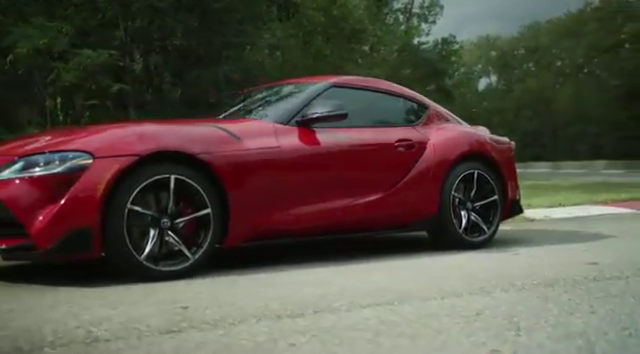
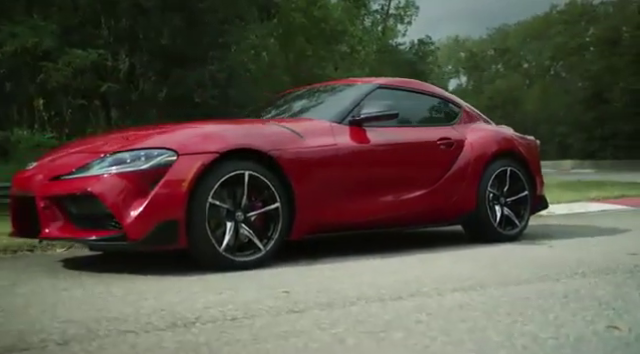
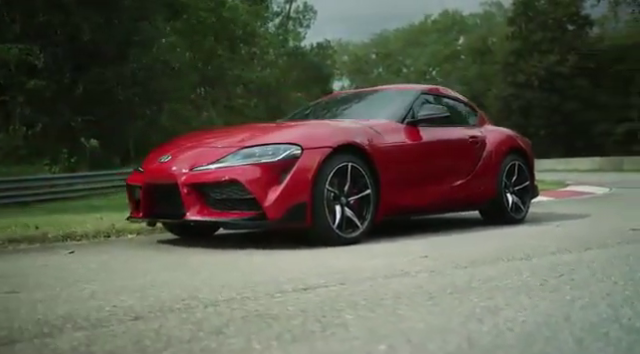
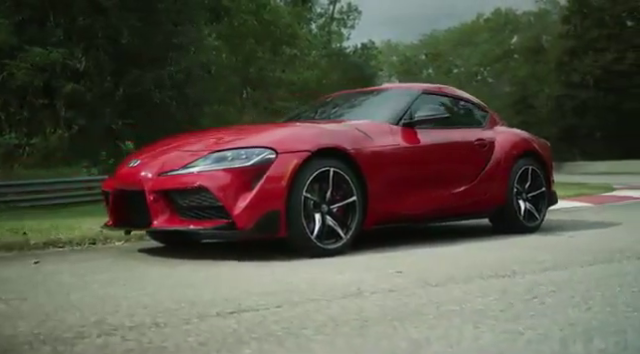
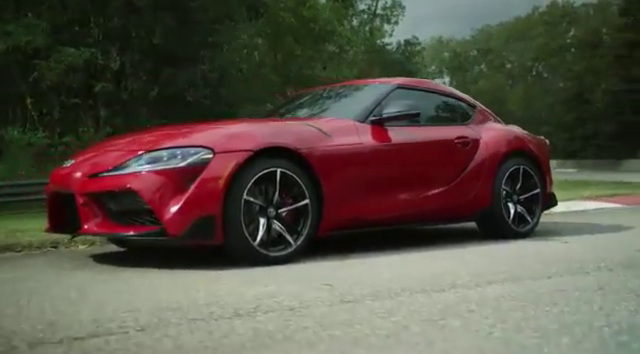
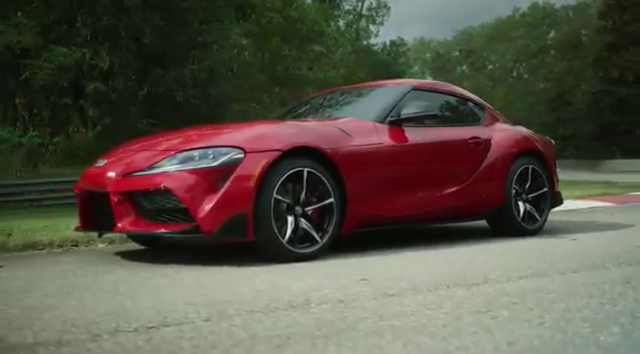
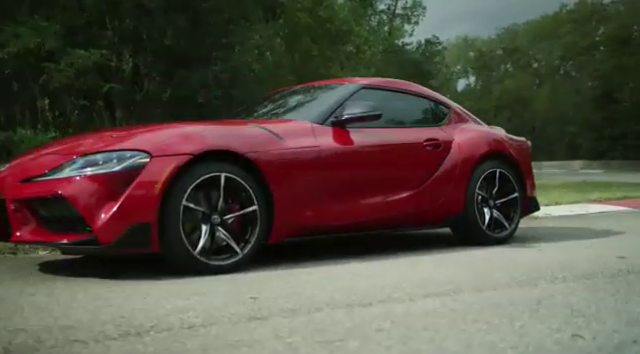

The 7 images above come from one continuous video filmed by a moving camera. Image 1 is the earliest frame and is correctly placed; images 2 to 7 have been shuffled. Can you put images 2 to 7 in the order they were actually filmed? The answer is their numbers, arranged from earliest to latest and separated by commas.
7, 2, 5, 6, 4, 3
